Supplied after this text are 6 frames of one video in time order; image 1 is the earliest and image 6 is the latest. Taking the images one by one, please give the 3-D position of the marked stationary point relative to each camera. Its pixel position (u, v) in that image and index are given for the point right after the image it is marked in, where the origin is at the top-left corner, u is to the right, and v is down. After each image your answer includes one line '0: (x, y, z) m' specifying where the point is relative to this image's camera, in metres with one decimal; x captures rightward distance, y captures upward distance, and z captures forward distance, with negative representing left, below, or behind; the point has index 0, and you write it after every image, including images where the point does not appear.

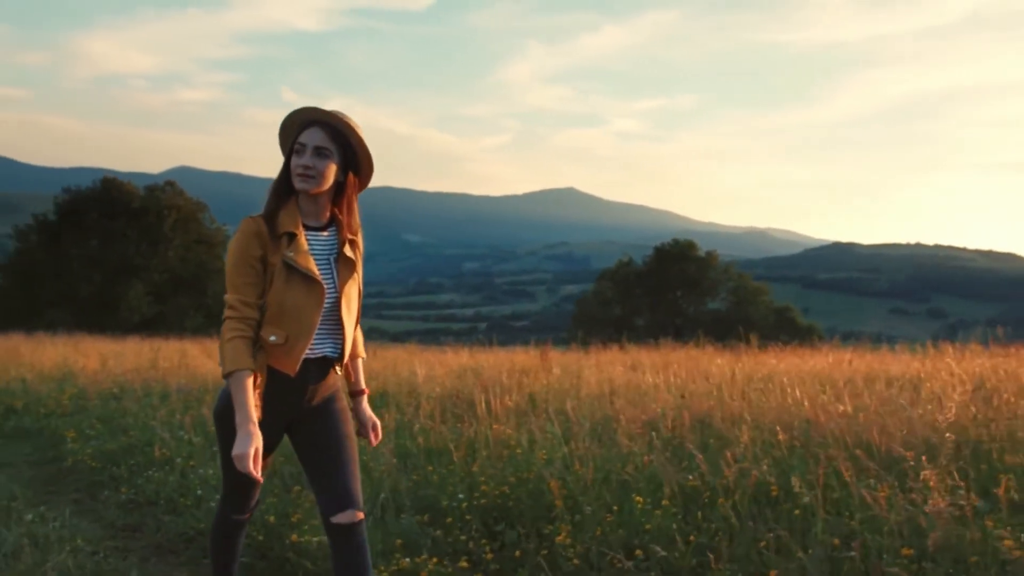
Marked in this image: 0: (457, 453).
0: (-0.3, -1.0, +5.0) m
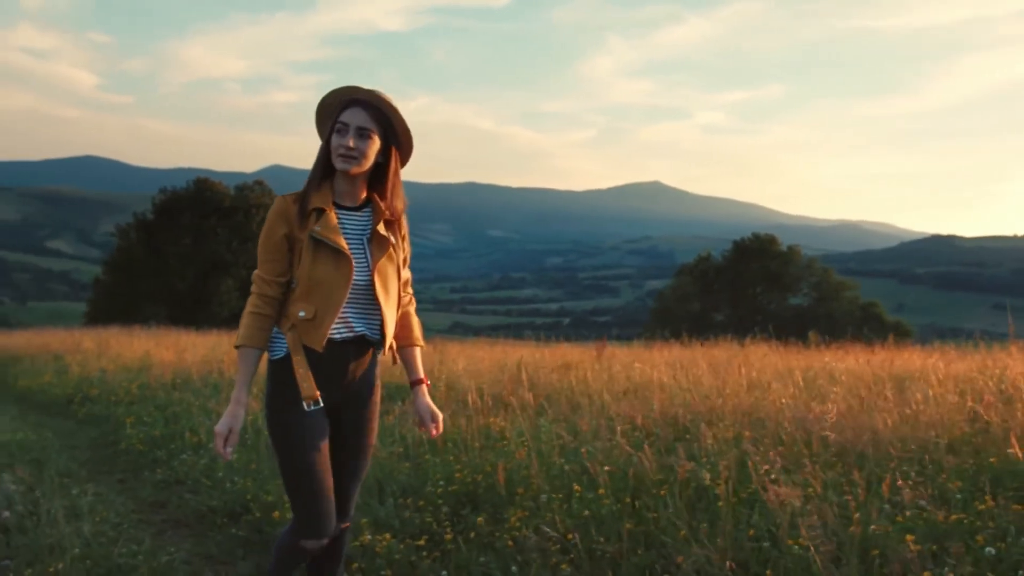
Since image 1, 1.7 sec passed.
0: (-0.4, -1.0, +5.4) m
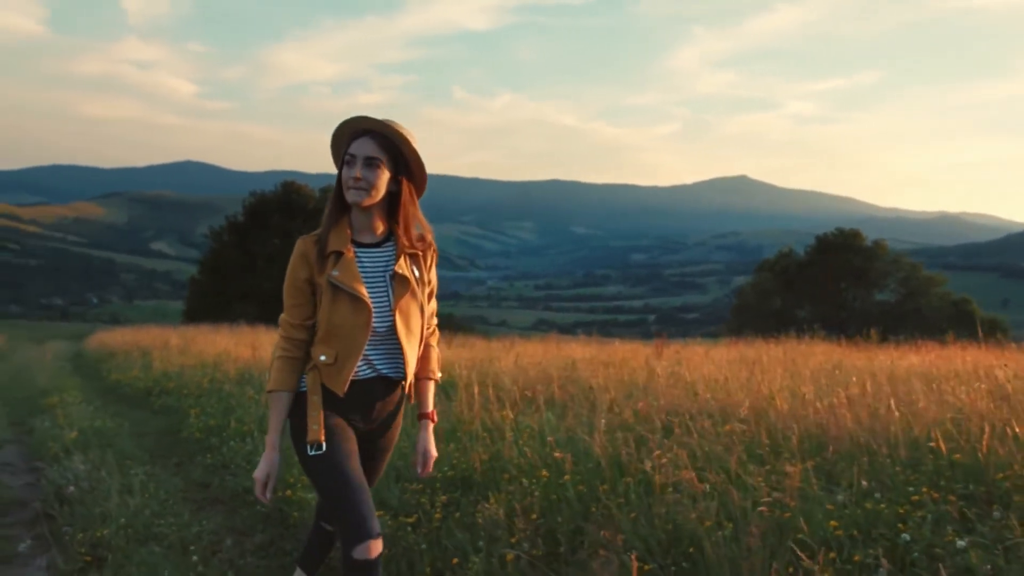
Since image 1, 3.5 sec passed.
0: (-0.4, -1.0, +5.9) m
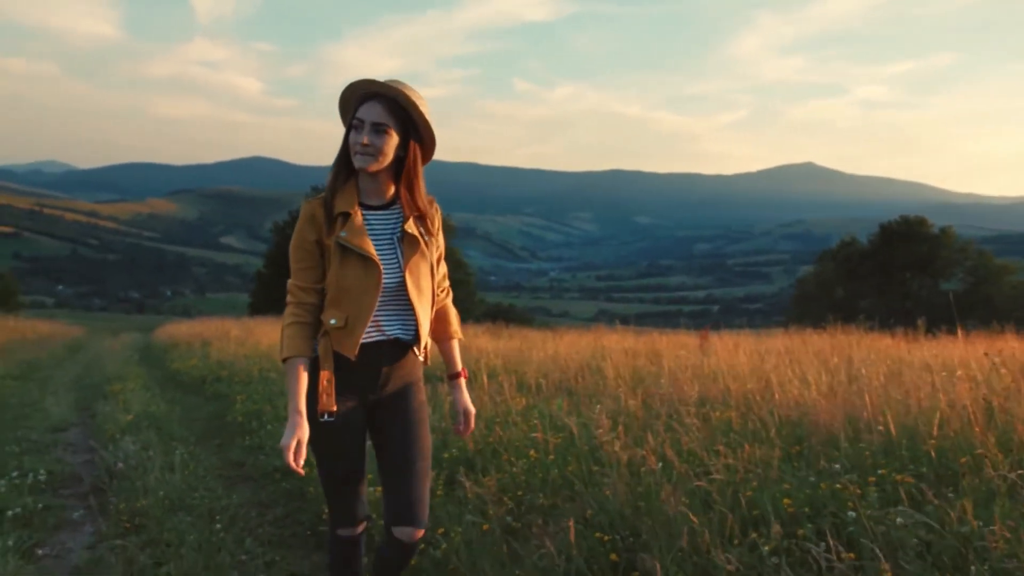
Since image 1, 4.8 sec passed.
0: (-0.3, -1.0, +6.3) m
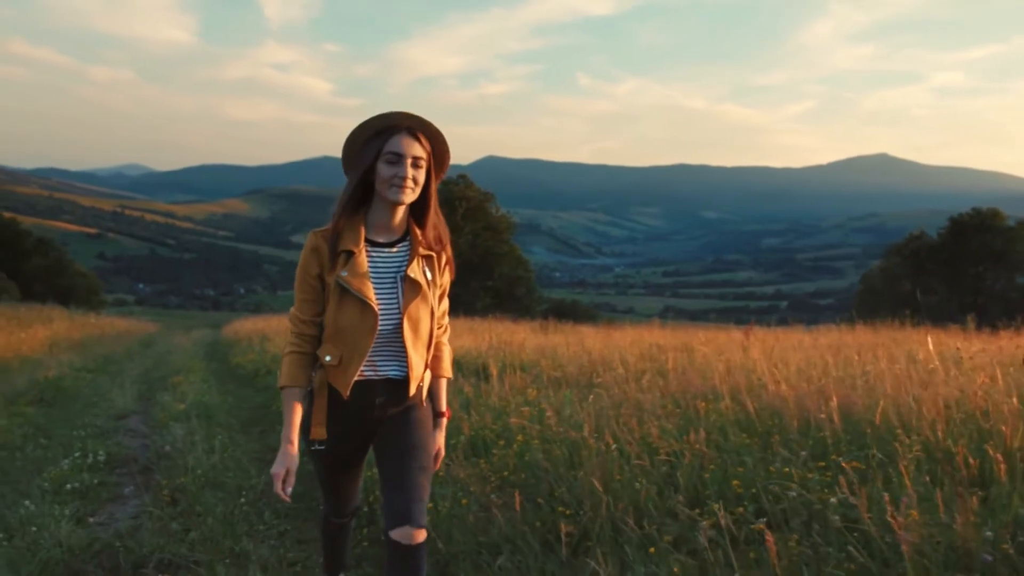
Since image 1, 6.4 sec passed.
0: (-0.2, -1.0, +6.8) m
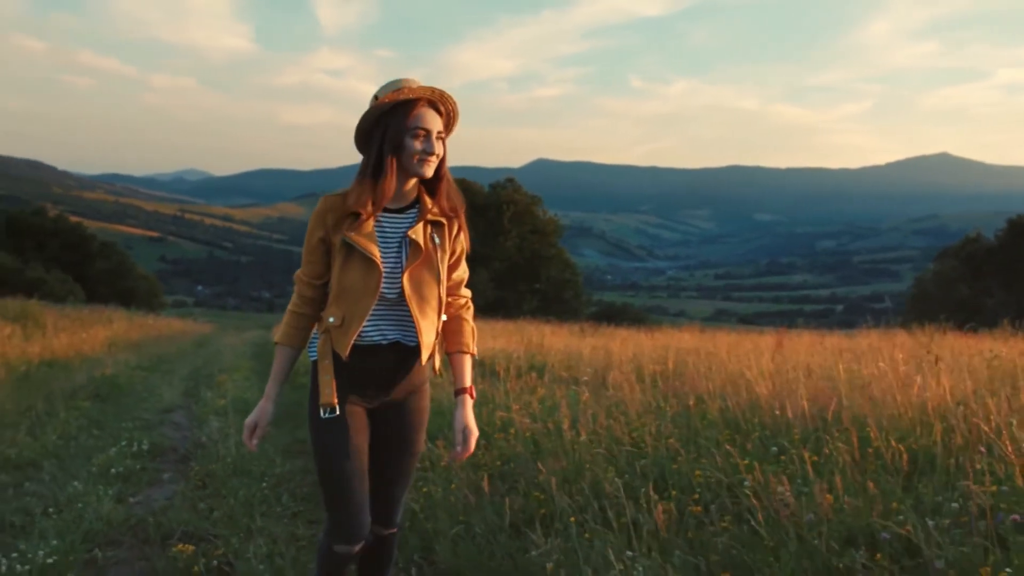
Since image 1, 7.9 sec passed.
0: (-0.2, -1.0, +7.3) m
